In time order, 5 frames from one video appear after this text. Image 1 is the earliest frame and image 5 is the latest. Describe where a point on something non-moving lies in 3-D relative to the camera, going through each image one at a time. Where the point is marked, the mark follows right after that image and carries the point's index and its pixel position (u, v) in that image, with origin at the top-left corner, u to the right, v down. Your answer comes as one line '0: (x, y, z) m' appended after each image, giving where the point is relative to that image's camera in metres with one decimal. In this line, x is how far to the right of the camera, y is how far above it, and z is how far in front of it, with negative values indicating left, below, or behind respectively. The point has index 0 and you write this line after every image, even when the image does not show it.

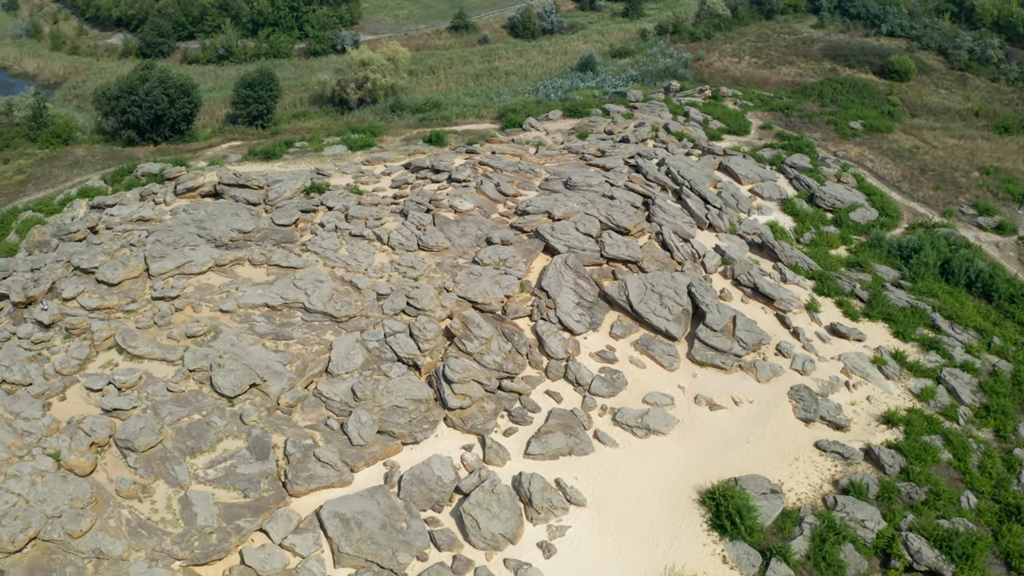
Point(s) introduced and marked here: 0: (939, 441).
0: (+9.9, -3.6, +14.9) m
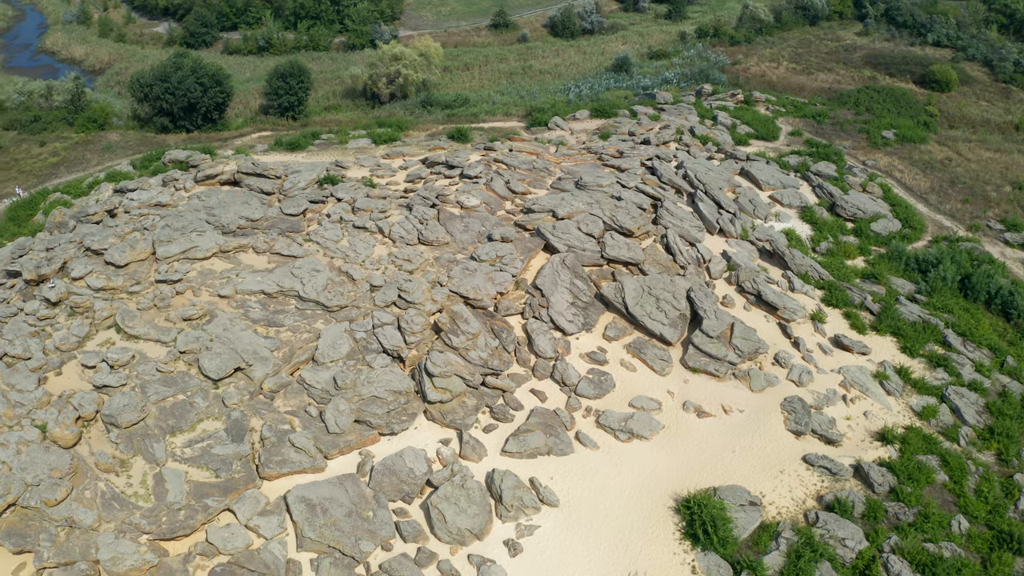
0: (+9.5, -3.9, +14.4) m
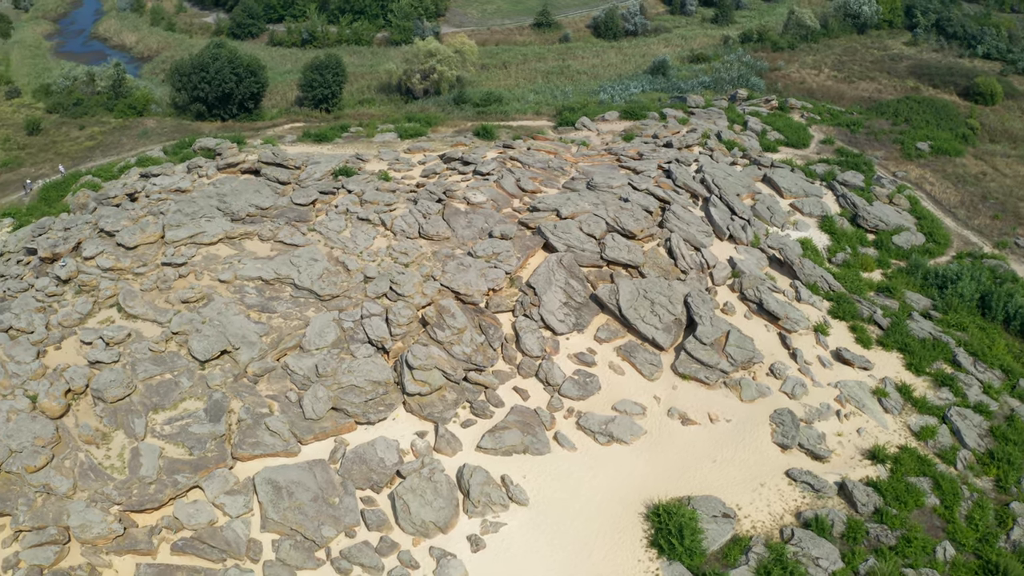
0: (+8.9, -4.3, +13.8) m
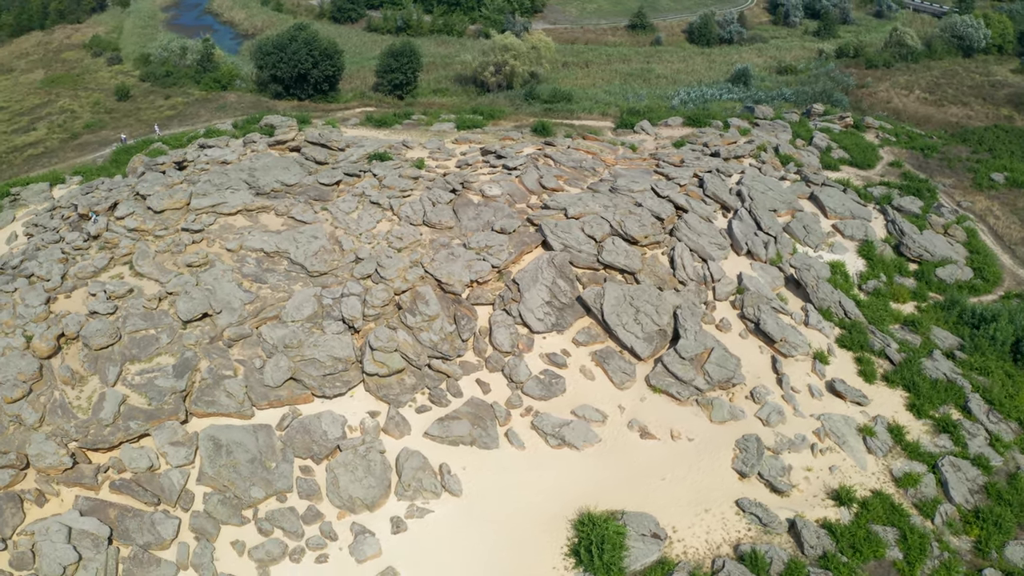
0: (+7.6, -4.9, +12.8) m
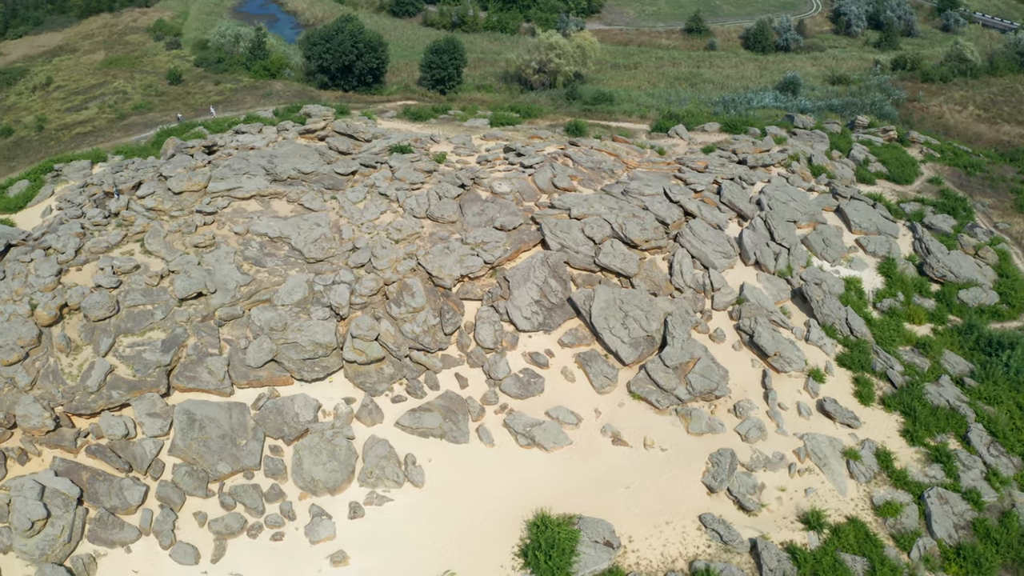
0: (+6.7, -5.3, +12.3) m
